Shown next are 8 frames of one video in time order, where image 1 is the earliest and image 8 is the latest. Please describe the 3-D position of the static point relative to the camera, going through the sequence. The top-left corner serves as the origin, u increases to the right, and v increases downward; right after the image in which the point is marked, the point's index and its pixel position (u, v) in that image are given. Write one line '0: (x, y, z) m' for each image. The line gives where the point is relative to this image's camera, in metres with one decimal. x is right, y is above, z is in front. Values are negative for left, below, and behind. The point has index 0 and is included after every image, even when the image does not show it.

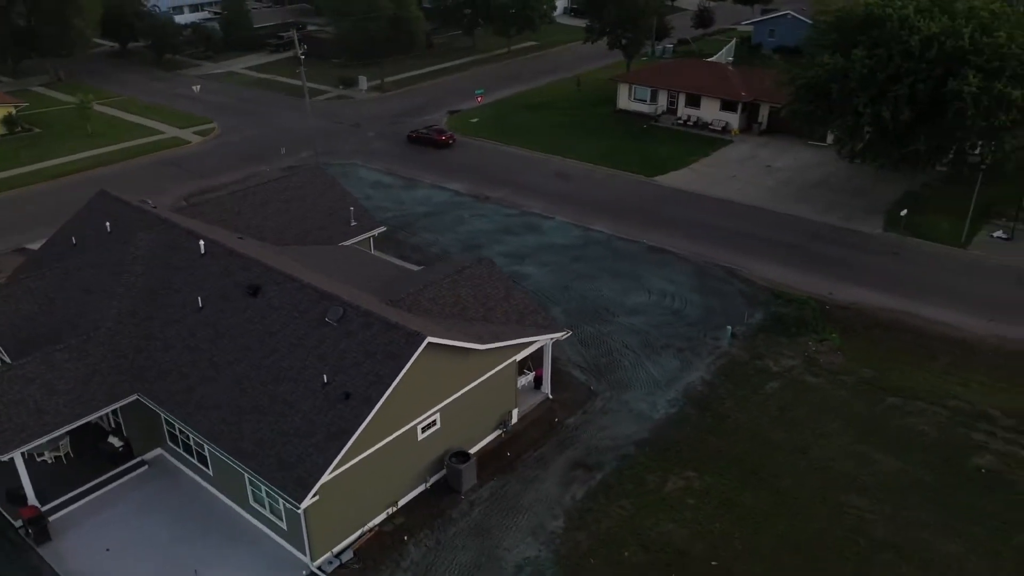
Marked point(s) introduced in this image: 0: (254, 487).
0: (-5.6, -4.3, +17.9) m
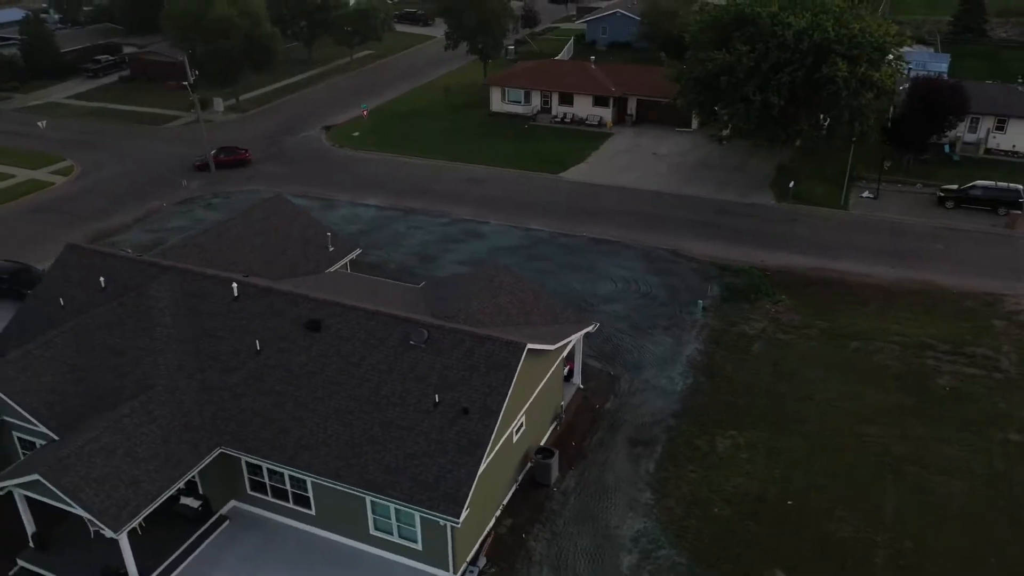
0: (-2.9, -5.0, +18.2) m
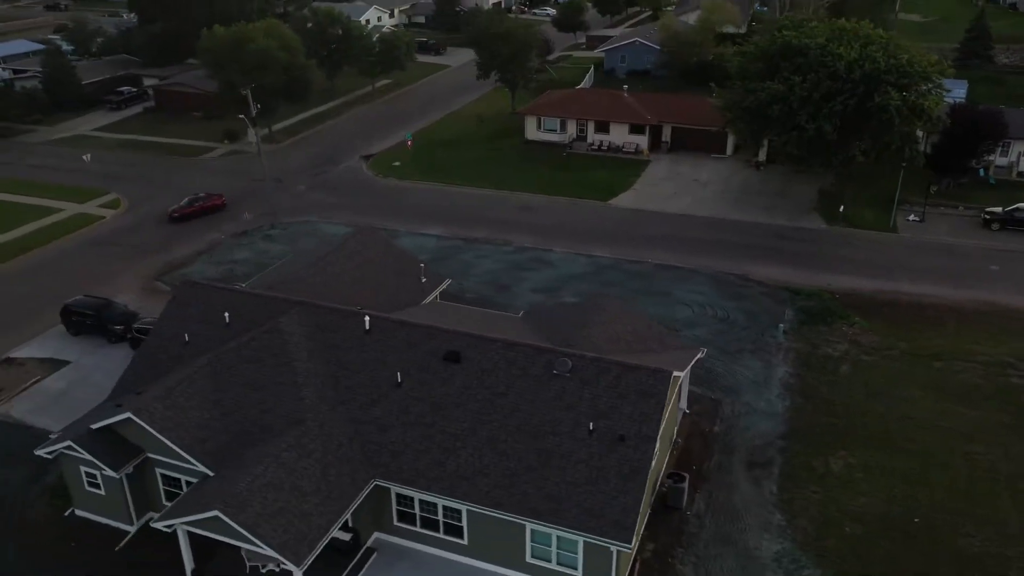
0: (+0.6, -5.8, +18.5) m
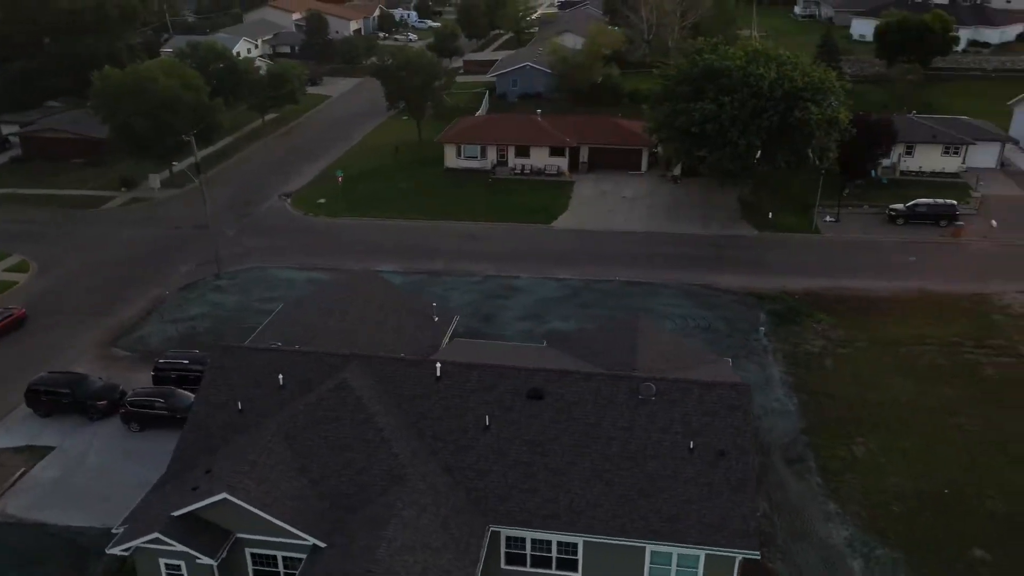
0: (+3.4, -6.4, +19.2) m
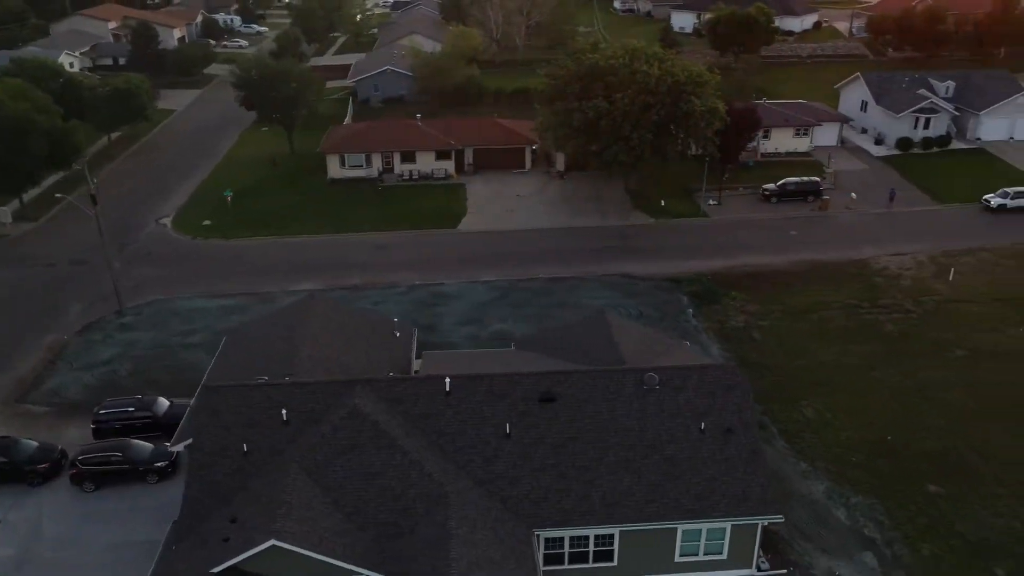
0: (+4.4, -6.3, +20.4) m
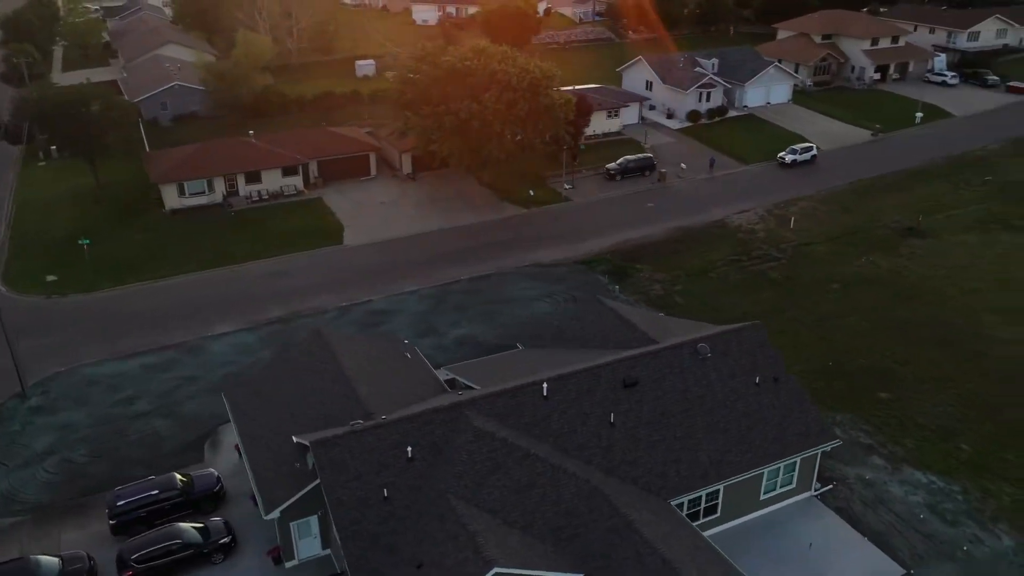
0: (+7.4, -5.5, +23.7) m
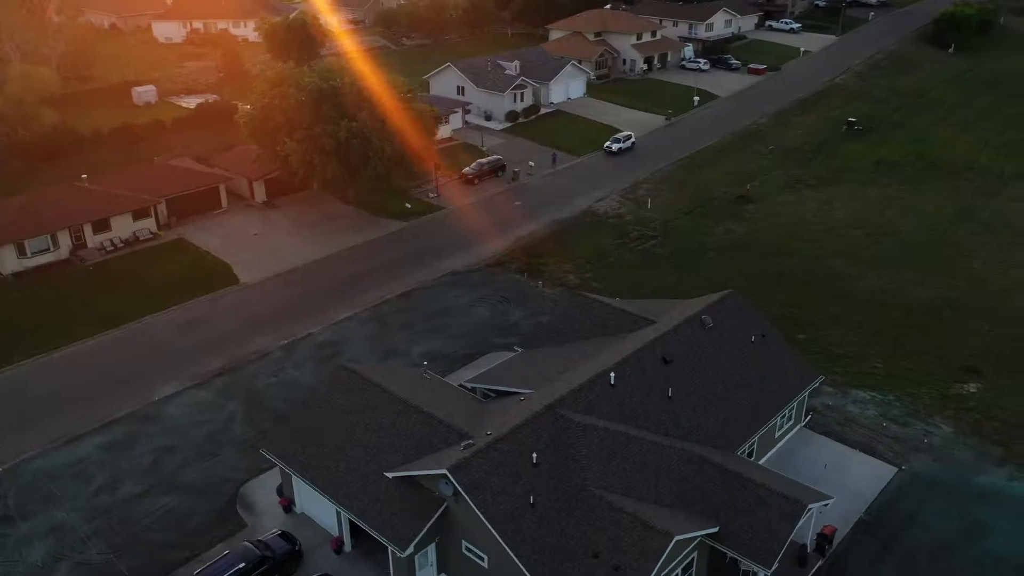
0: (+9.1, -4.5, +27.9) m
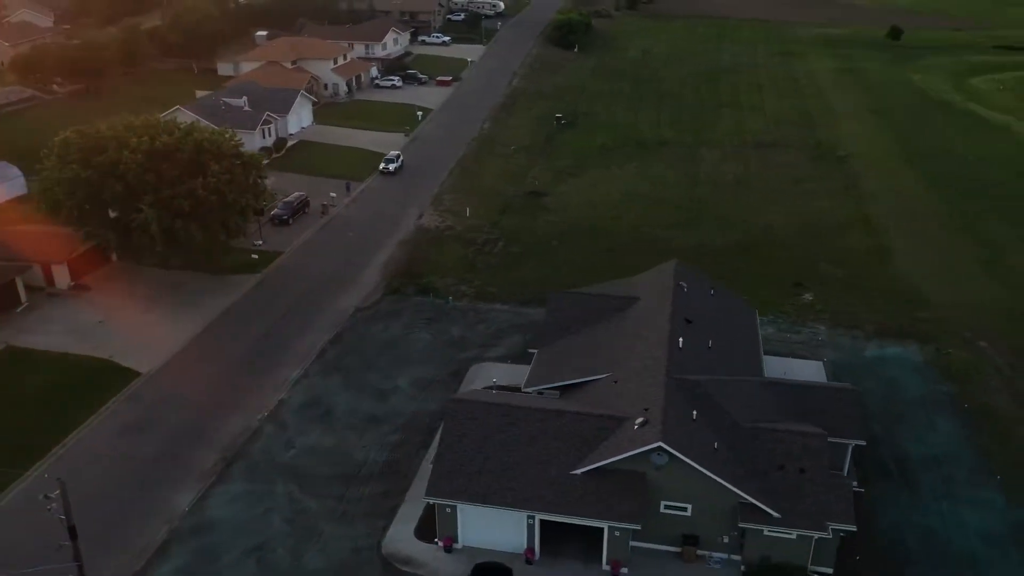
0: (+10.2, -2.6, +35.6) m
